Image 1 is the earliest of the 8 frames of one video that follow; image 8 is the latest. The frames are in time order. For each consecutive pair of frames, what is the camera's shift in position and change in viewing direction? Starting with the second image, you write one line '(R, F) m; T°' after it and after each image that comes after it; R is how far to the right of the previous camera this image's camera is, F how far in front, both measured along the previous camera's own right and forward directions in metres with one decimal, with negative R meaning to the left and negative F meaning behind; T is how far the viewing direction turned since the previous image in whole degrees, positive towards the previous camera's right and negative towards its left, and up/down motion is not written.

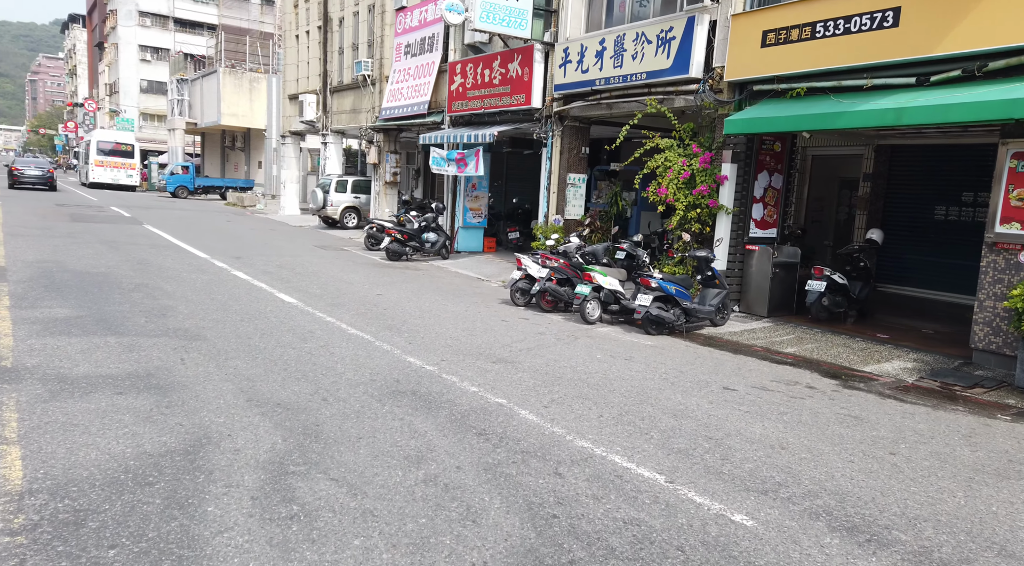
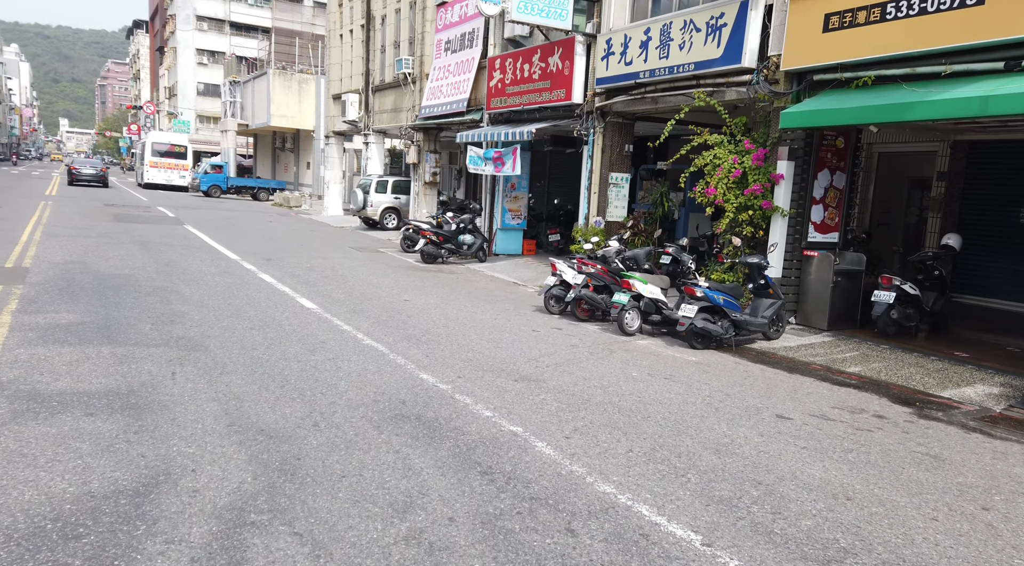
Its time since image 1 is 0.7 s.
(+0.2, +0.8) m; -4°
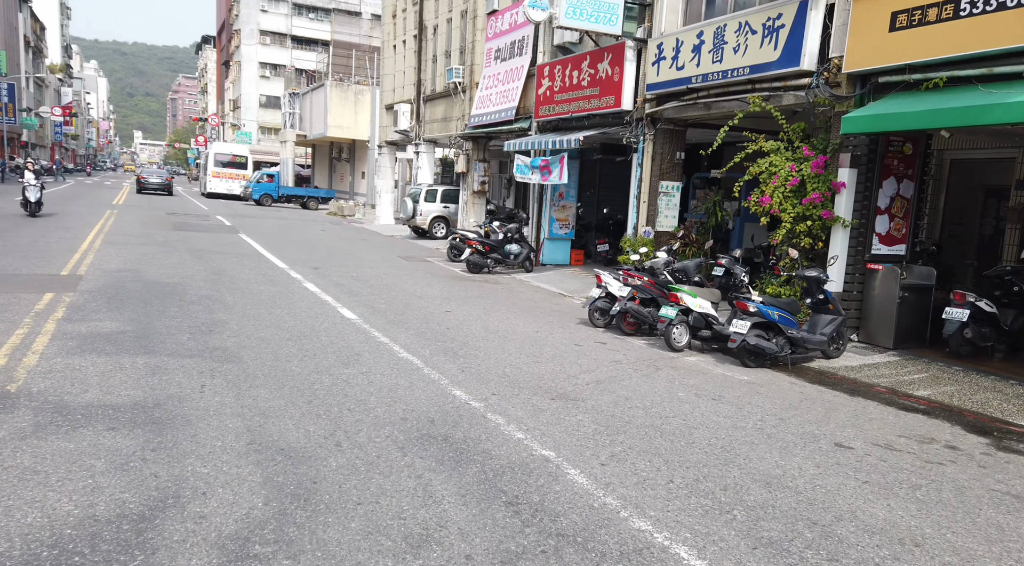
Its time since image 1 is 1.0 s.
(+0.1, +0.3) m; -4°
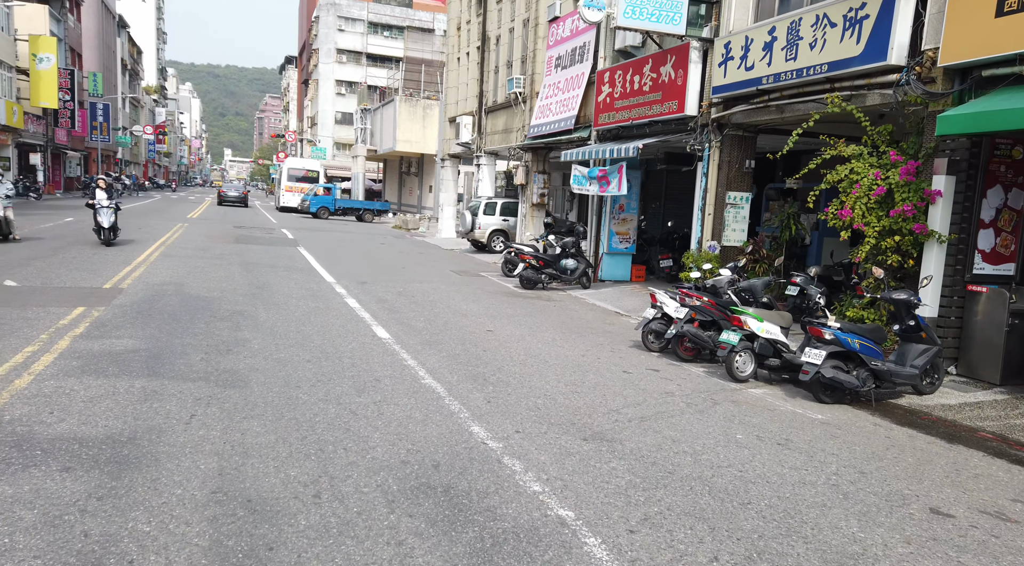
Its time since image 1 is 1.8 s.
(+0.3, +0.9) m; -5°
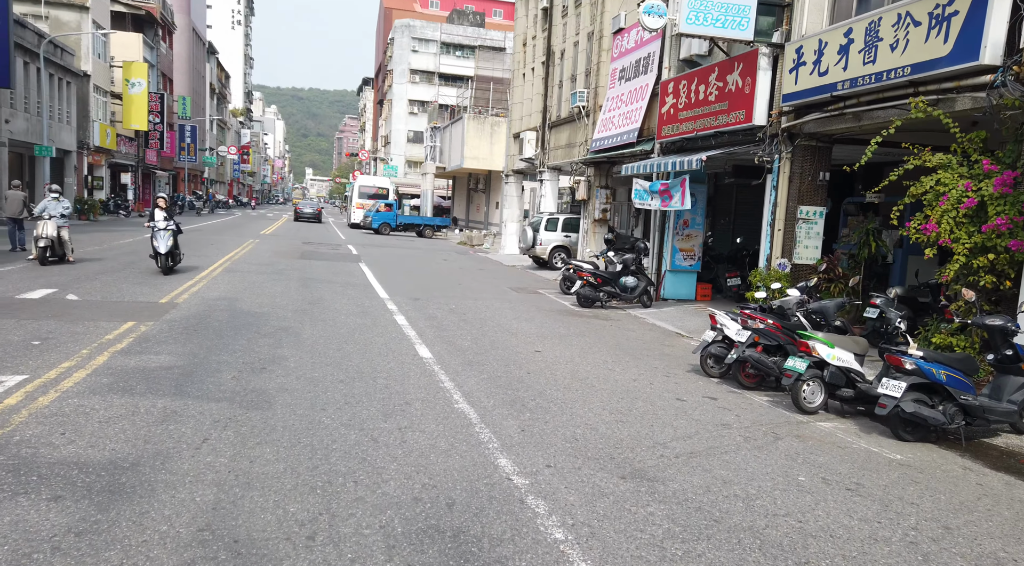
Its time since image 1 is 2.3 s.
(+0.3, +0.5) m; -5°
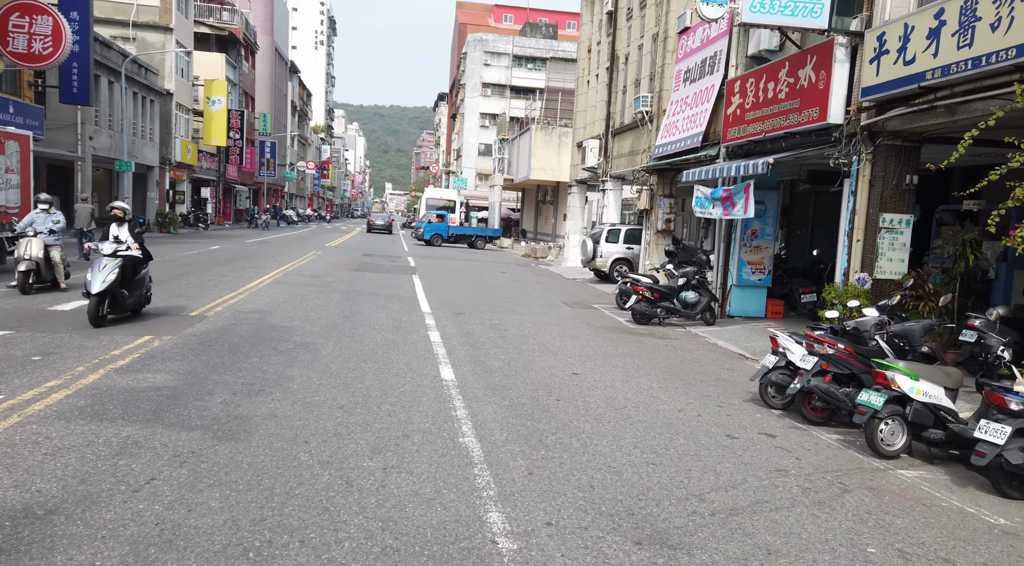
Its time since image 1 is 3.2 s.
(+0.5, +1.0) m; -6°
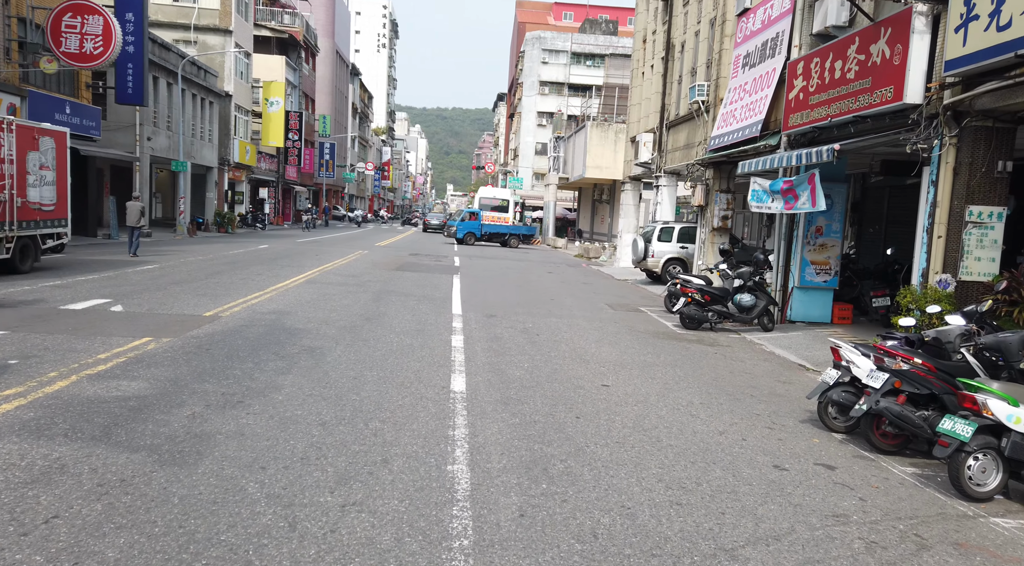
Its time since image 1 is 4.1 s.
(+0.4, +1.0) m; -5°
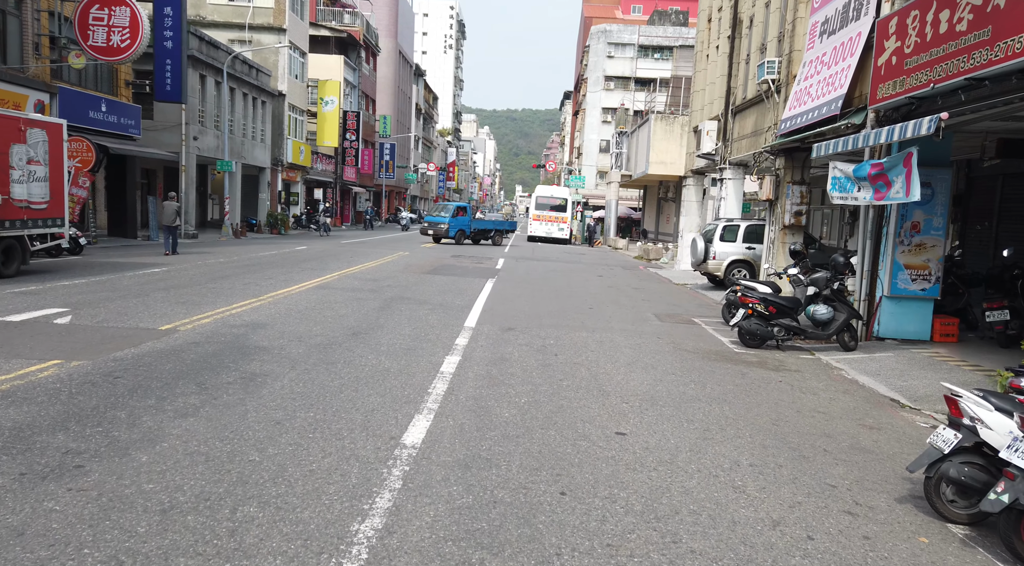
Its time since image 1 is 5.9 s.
(+0.7, +2.1) m; -5°
